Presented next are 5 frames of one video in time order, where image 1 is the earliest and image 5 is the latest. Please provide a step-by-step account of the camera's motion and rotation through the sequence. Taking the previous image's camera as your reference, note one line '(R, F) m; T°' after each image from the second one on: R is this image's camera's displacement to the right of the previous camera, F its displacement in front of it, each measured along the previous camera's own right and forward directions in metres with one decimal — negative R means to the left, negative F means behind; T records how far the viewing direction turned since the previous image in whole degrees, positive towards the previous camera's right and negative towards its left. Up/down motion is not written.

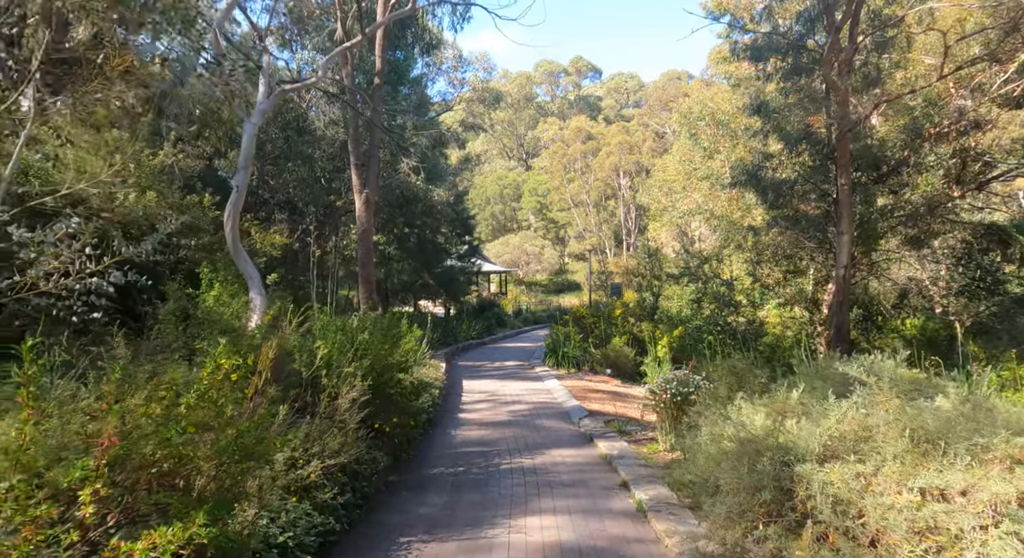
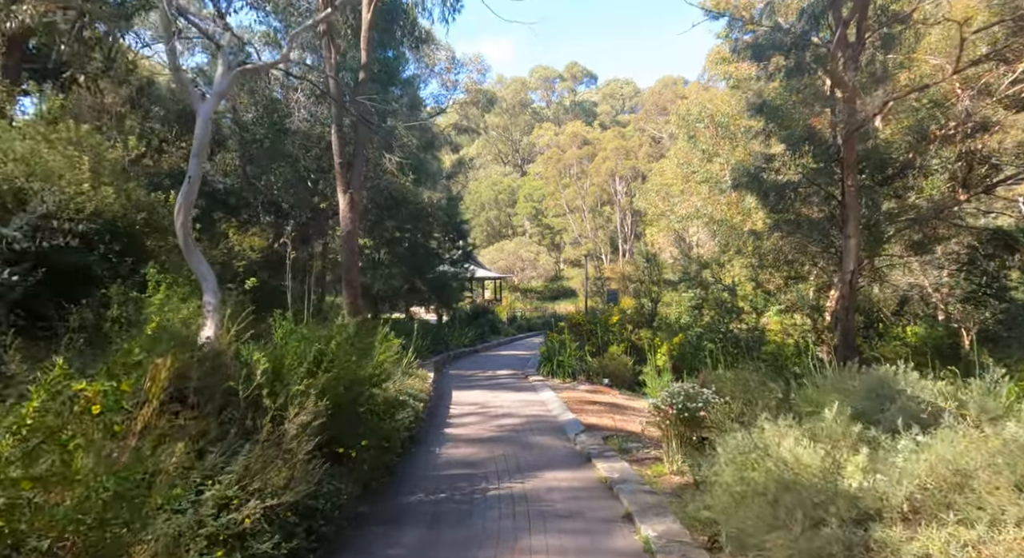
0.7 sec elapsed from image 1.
(0.0, +0.6) m; 0°
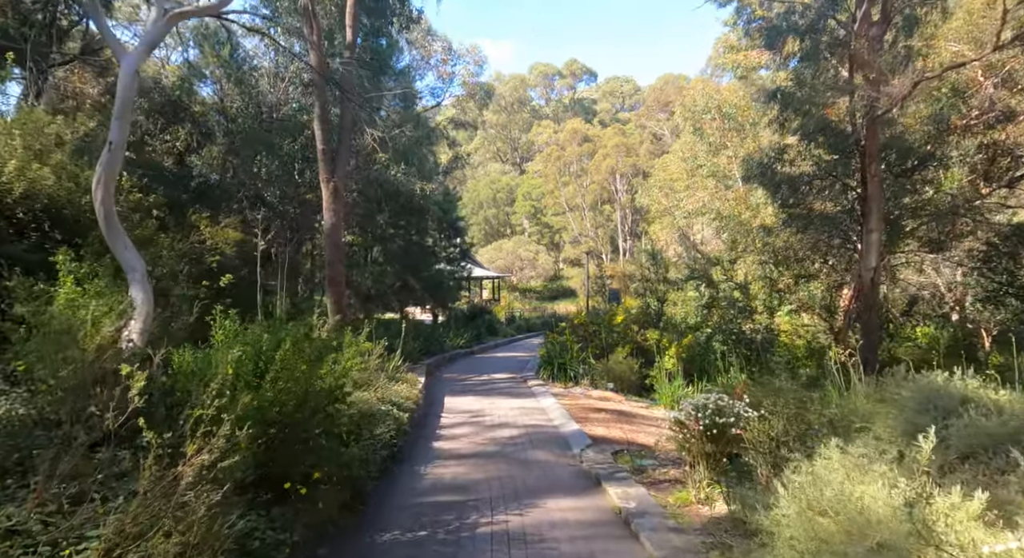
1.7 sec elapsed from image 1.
(0.0, +0.8) m; 0°
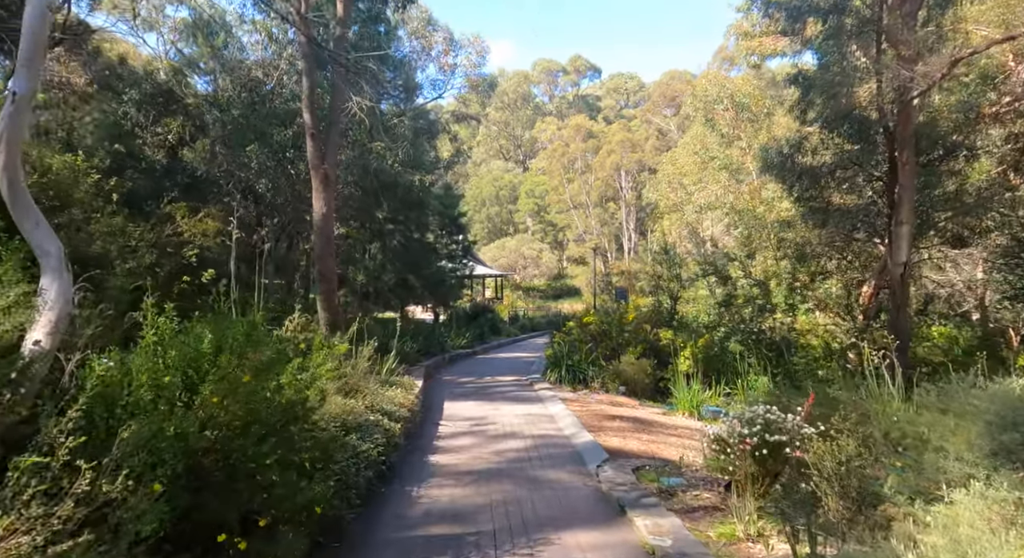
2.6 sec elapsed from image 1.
(0.0, +0.8) m; 0°
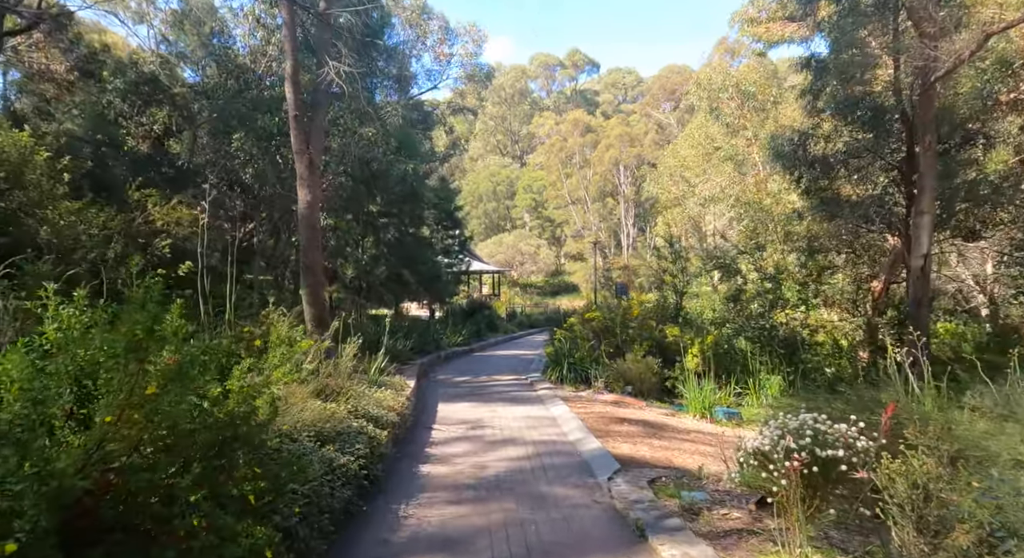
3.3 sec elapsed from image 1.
(0.0, +0.6) m; 0°
